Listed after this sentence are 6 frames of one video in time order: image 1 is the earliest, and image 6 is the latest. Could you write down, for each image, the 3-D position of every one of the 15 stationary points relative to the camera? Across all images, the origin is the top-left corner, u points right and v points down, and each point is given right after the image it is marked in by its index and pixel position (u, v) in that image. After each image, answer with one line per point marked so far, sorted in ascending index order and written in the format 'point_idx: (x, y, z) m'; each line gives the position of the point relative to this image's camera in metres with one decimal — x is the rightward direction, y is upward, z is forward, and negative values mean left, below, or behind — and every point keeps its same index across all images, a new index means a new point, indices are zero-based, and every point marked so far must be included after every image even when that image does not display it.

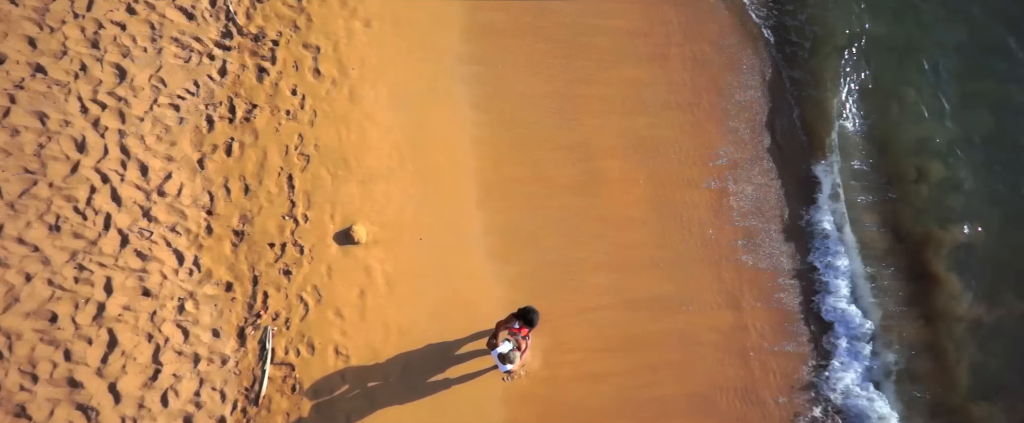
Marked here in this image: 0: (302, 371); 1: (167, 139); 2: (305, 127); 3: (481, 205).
0: (-1.8, -1.4, +5.5) m
1: (-3.2, +0.7, +5.9) m
2: (-2.0, +0.9, +6.3) m
3: (-0.2, +0.1, +6.4) m
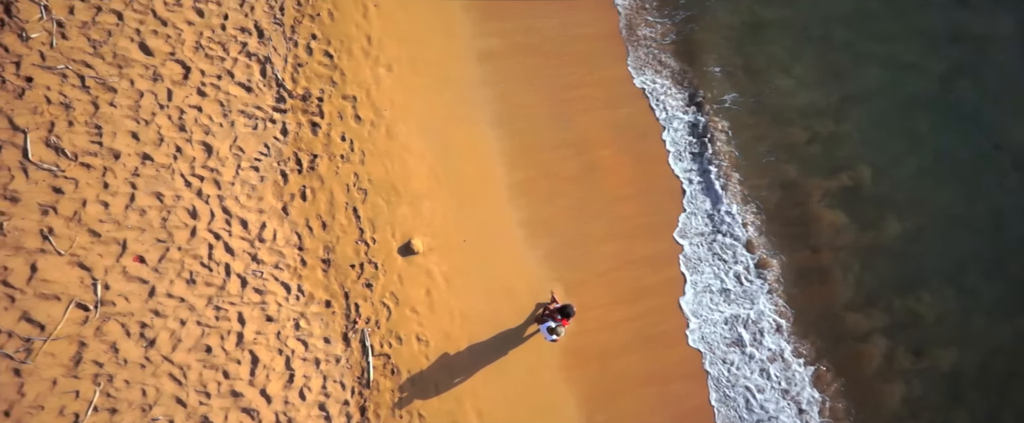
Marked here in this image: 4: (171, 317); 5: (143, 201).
0: (-1.3, -1.7, +7.4) m
1: (-3.0, +0.2, +7.4) m
2: (-1.9, +0.6, +7.8) m
3: (+0.1, +0.1, +8.0) m
4: (-3.7, -1.1, +6.9) m
5: (-4.1, +0.1, +7.0) m
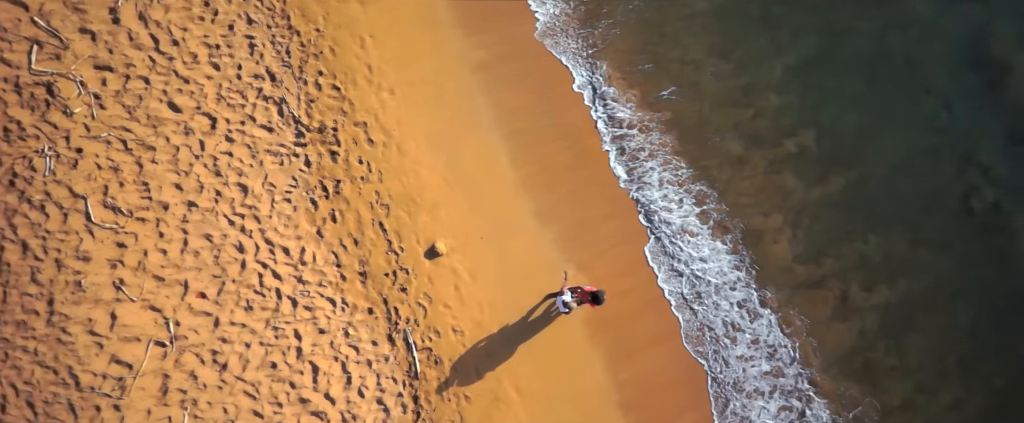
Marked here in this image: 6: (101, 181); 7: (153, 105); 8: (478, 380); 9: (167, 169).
0: (-1.0, -1.8, +8.3) m
1: (-2.9, -0.2, +8.3) m
2: (-1.8, +0.4, +8.7) m
3: (+0.2, +0.2, +8.9) m
4: (-3.4, -1.6, +7.8) m
5: (-3.9, -0.4, +7.9) m
6: (-5.0, +0.4, +7.7) m
7: (-4.5, +1.3, +8.0) m
8: (-0.4, -2.2, +8.3) m
9: (-4.3, +0.5, +8.0) m
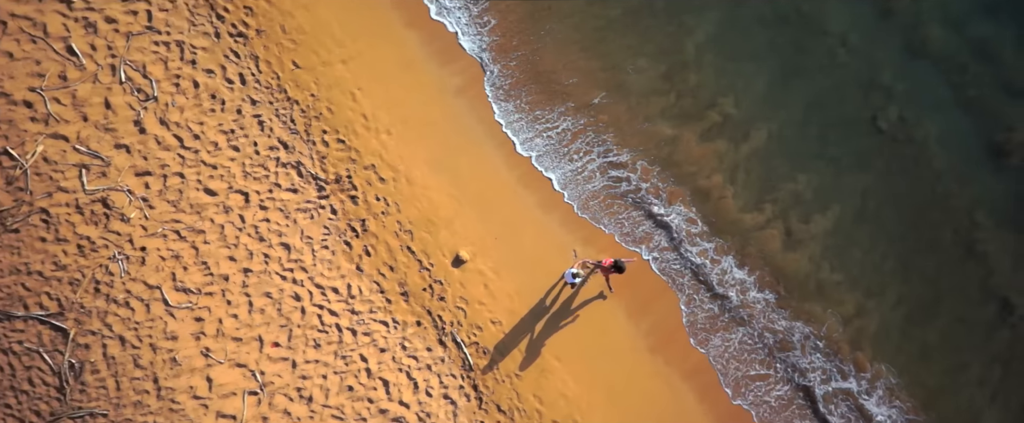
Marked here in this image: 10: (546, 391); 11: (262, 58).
0: (-0.4, -2.0, +9.6) m
1: (-2.7, -0.8, +9.6) m
2: (-1.8, 0.0, +9.9) m
3: (+0.2, +0.3, +10.2) m
4: (-2.8, -2.3, +9.1) m
5: (-3.6, -1.3, +9.2) m
6: (-4.8, -0.8, +8.9) m
7: (-4.6, +0.2, +9.2) m
8: (+0.2, -2.2, +9.6) m
9: (-4.2, -0.5, +9.2) m
10: (+0.5, -2.7, +9.6) m
11: (-3.9, +2.4, +9.8) m
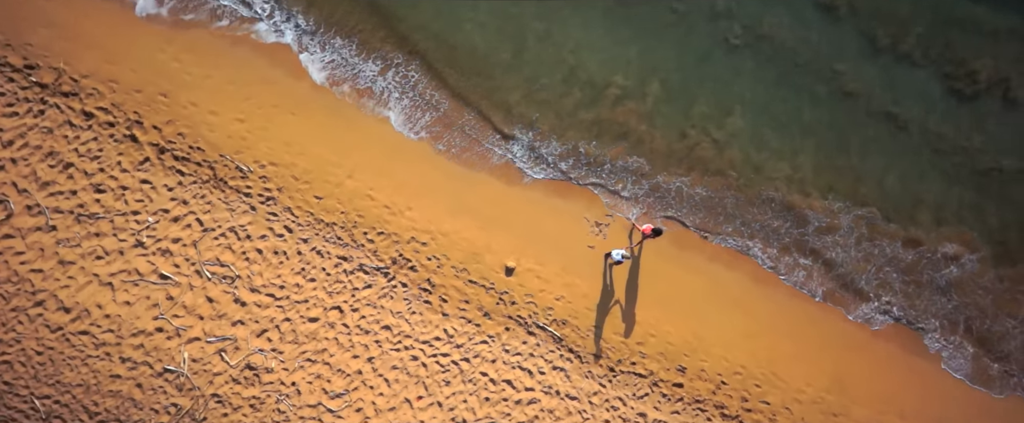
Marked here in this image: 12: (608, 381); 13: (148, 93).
0: (+0.9, -2.0, +12.1) m
1: (-1.6, -2.1, +12.1) m
2: (-1.2, -1.0, +12.4) m
3: (+0.3, +0.3, +12.7) m
4: (-1.0, -3.5, +11.6) m
5: (-2.2, -3.0, +11.7) m
6: (-3.5, -3.2, +11.4) m
7: (-3.8, -2.1, +11.7) m
8: (+1.6, -1.9, +12.2) m
9: (-3.1, -2.6, +11.7) m
10: (+2.1, -2.1, +12.1) m
11: (-4.2, +0.1, +12.2) m
12: (+1.8, -3.2, +11.9) m
13: (-6.9, +2.3, +12.1) m
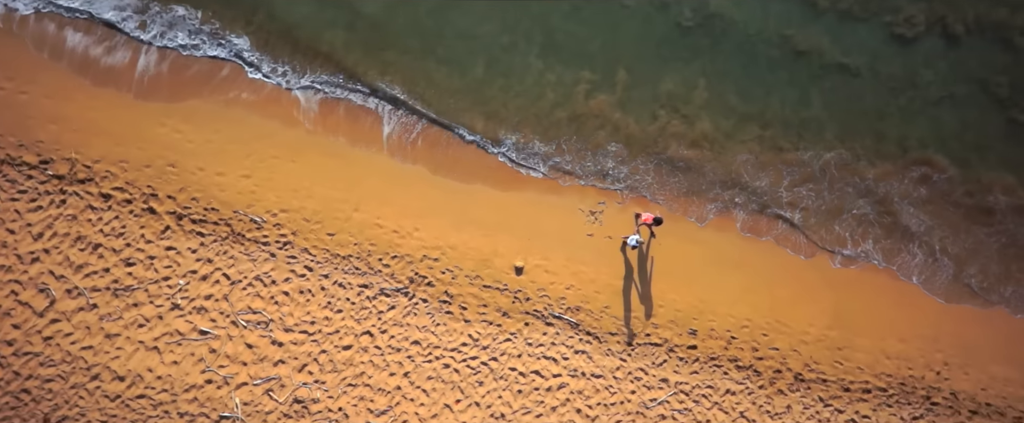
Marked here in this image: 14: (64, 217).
0: (+1.2, -1.9, +13.0) m
1: (-1.2, -2.4, +12.9) m
2: (-1.0, -1.3, +13.3) m
3: (+0.3, +0.2, +13.5) m
4: (-0.4, -3.7, +12.5) m
5: (-1.6, -3.4, +12.6) m
6: (-2.9, -3.8, +12.3) m
7: (-3.4, -2.9, +12.6) m
8: (+1.9, -1.7, +13.0) m
9: (-2.6, -3.2, +12.6) m
10: (+2.4, -1.8, +13.0) m
11: (-4.2, -0.7, +13.1) m
12: (+2.3, -2.9, +12.8) m
13: (-7.2, +0.9, +13.0) m
14: (-8.8, -0.1, +12.5) m
